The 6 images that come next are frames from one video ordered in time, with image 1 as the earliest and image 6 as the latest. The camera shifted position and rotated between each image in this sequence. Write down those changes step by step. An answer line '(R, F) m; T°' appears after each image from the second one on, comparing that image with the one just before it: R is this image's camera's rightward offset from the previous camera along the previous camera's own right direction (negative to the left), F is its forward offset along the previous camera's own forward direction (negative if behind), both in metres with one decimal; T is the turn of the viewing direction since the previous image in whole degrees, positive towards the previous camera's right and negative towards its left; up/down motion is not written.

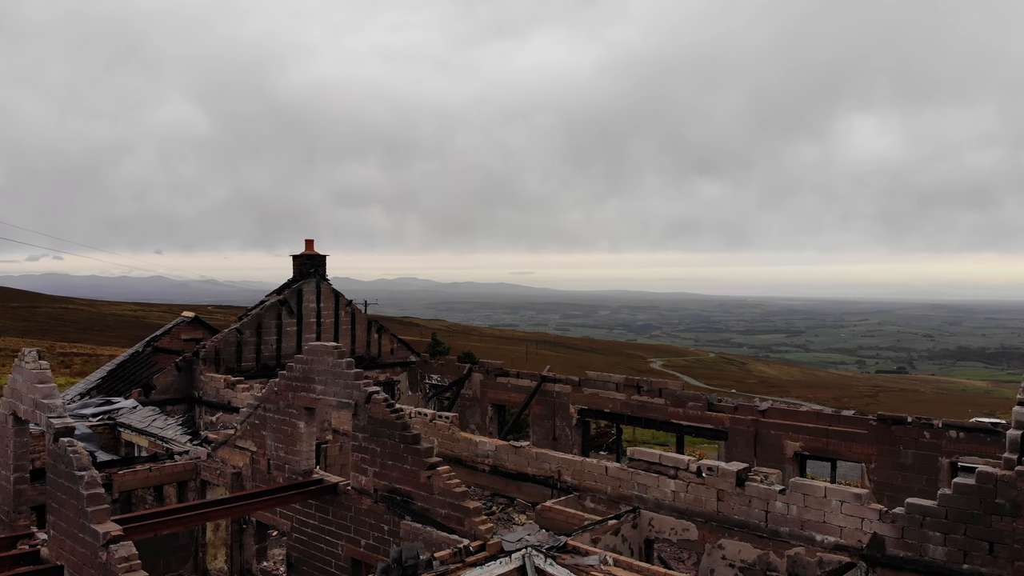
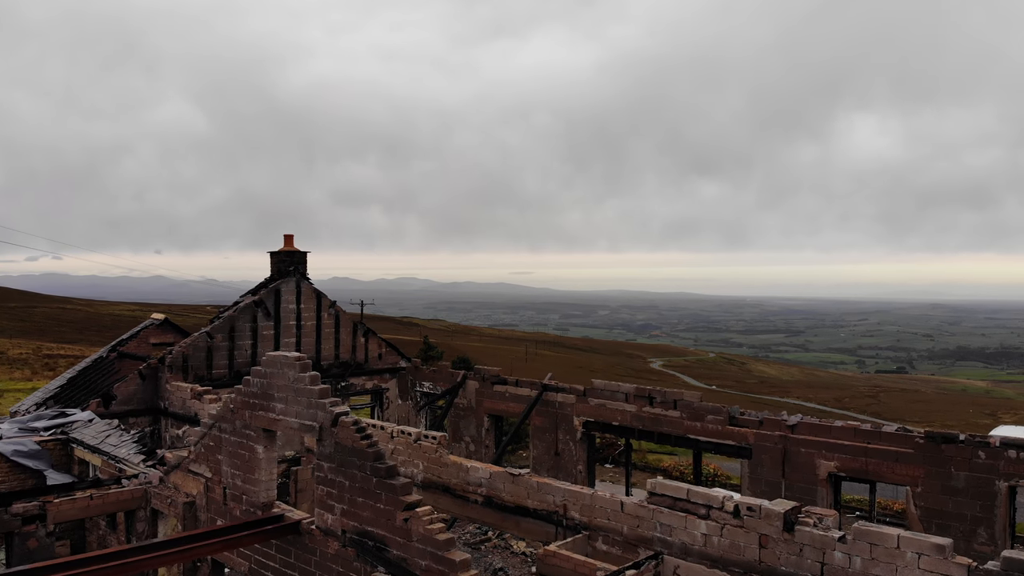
(0.0, +1.8) m; 0°
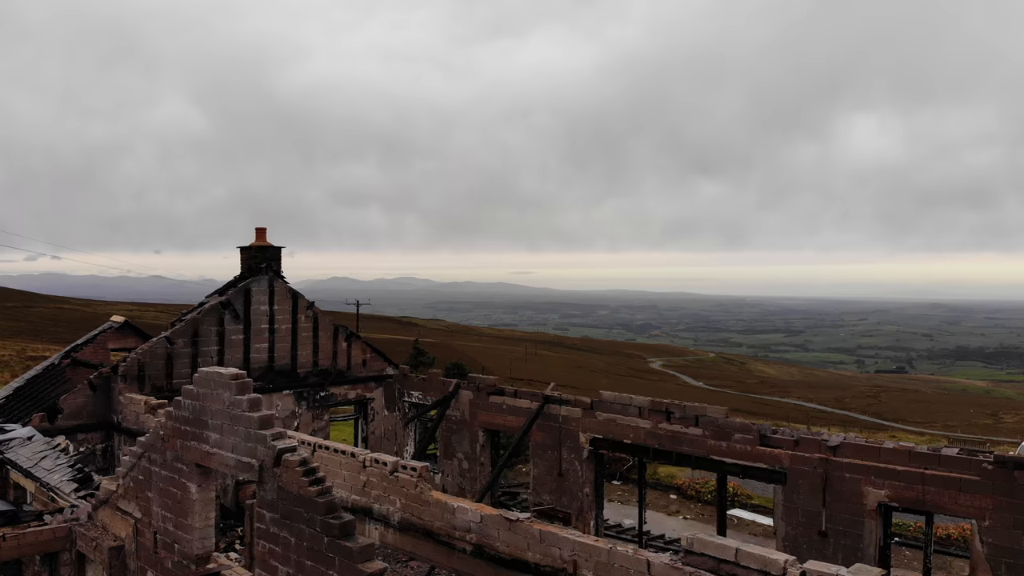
(0.0, +2.0) m; 0°
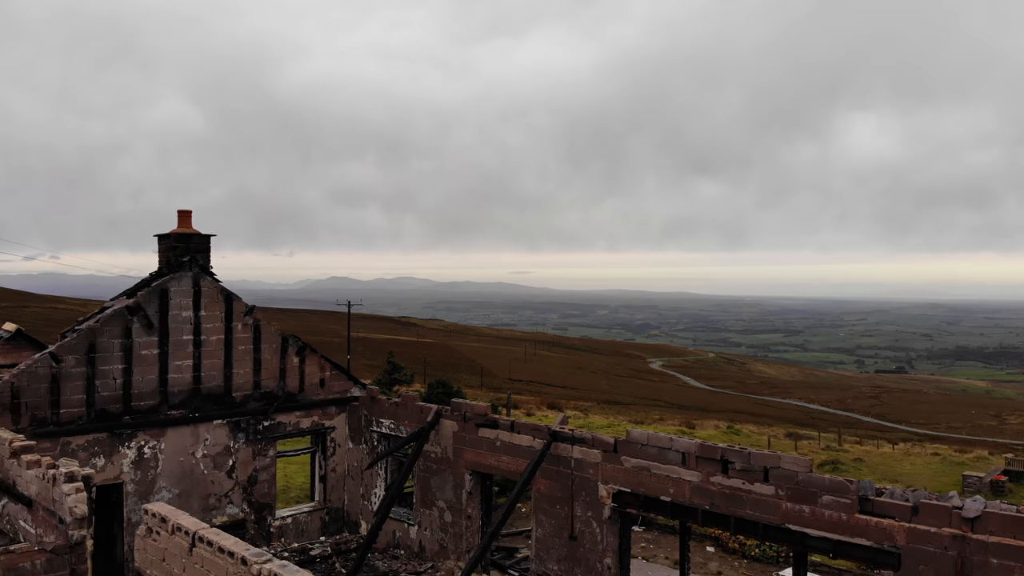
(+0.1, +3.9) m; 0°
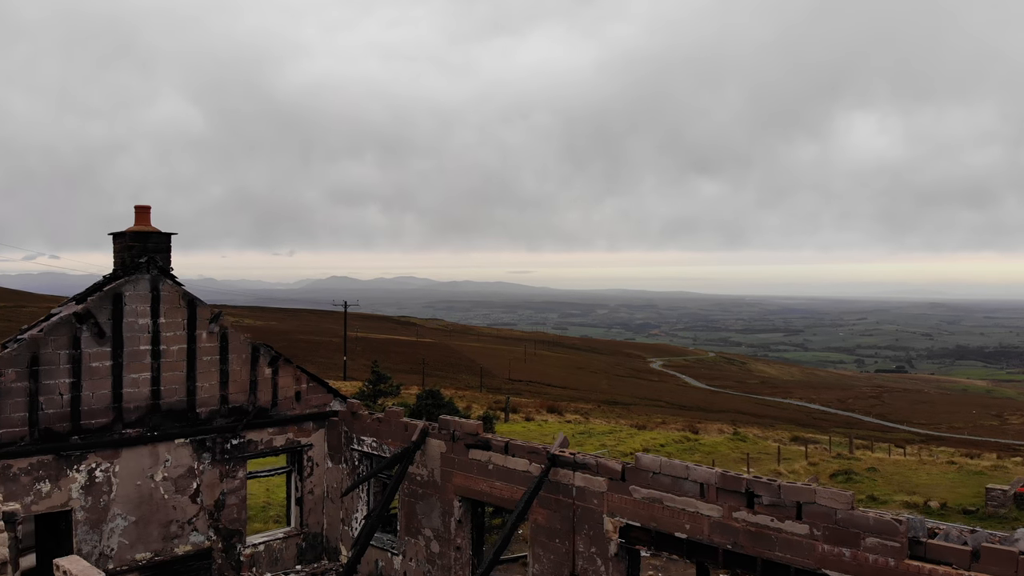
(+0.1, +1.3) m; 0°
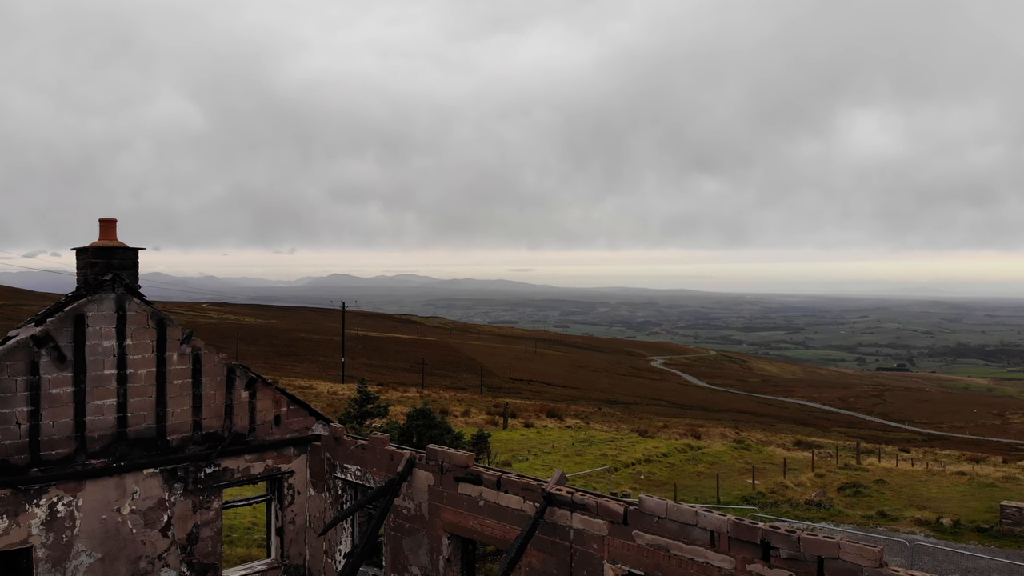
(+0.1, +0.8) m; 0°
